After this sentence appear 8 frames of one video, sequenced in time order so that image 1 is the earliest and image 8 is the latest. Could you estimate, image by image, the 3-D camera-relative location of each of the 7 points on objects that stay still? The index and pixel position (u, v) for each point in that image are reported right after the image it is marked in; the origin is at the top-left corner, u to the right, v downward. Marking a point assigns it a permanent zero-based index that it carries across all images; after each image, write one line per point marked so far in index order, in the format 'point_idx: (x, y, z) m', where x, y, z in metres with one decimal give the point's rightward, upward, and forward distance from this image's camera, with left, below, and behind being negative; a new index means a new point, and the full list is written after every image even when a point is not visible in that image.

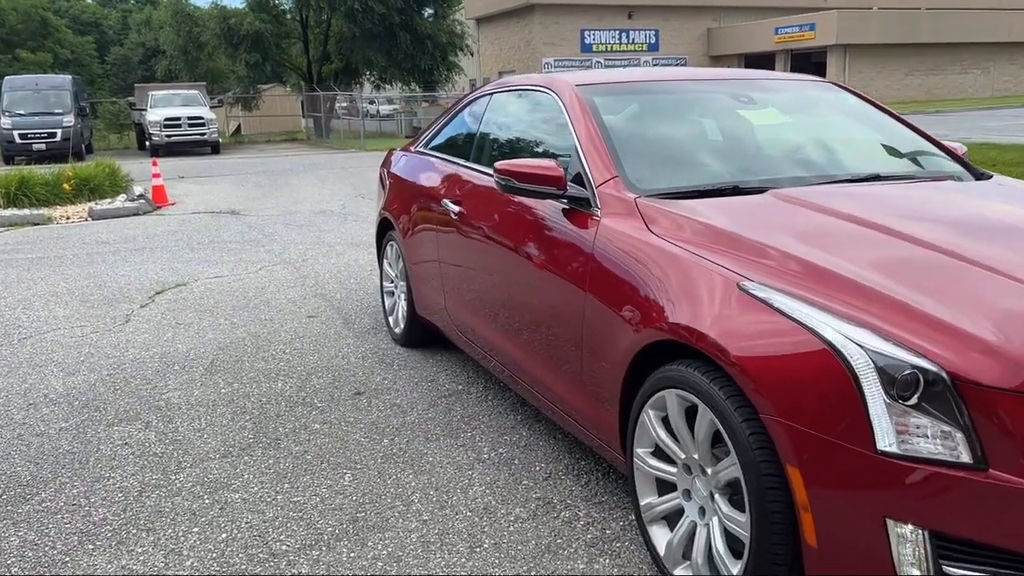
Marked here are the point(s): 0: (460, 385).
0: (-0.3, -0.5, +4.6) m
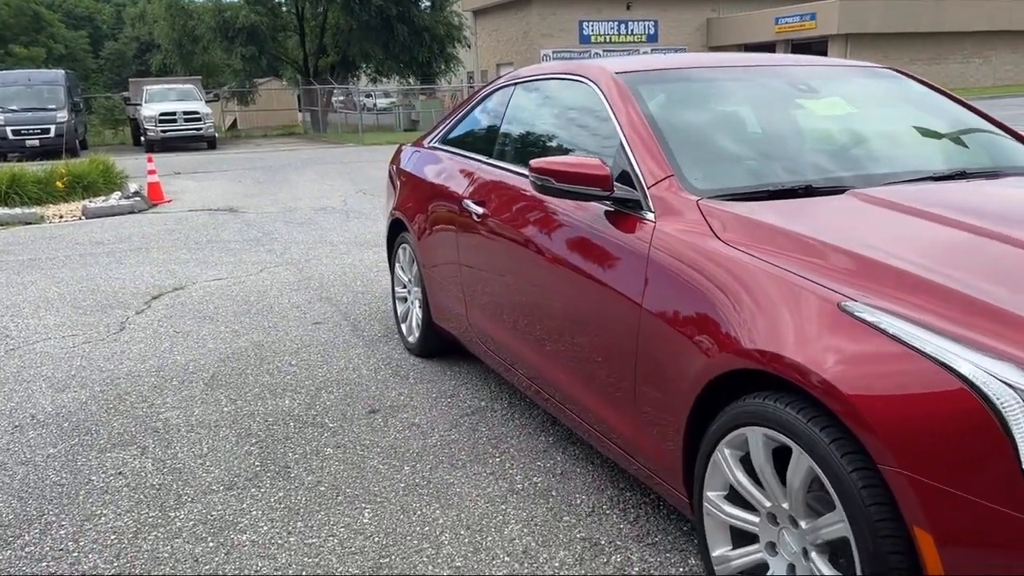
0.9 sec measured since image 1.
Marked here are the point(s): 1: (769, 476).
0: (-0.1, -0.5, +4.3) m
1: (+0.6, -0.5, +2.2) m
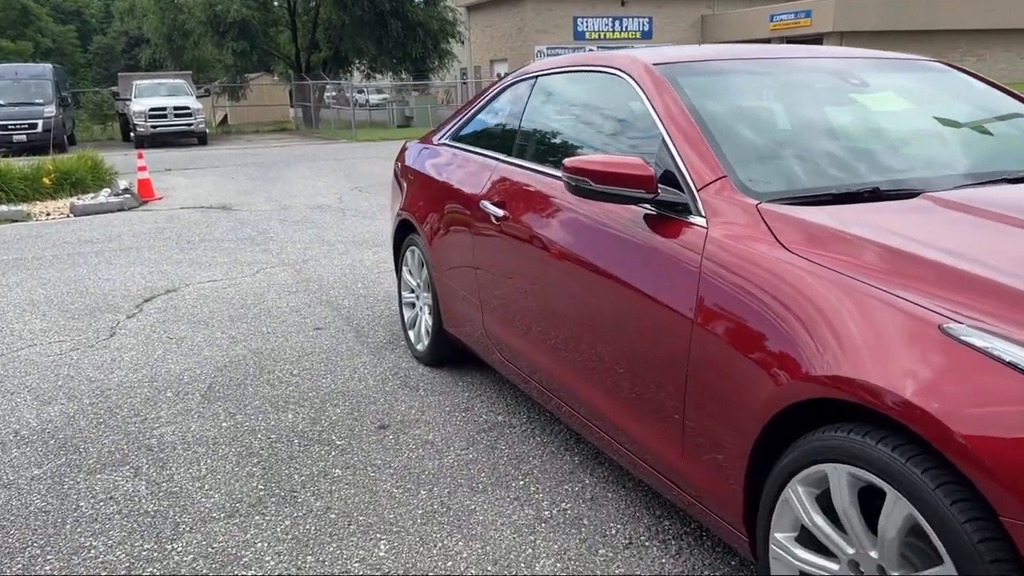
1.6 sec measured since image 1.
0: (-0.1, -0.6, +4.0) m
1: (+0.7, -0.5, +1.9) m
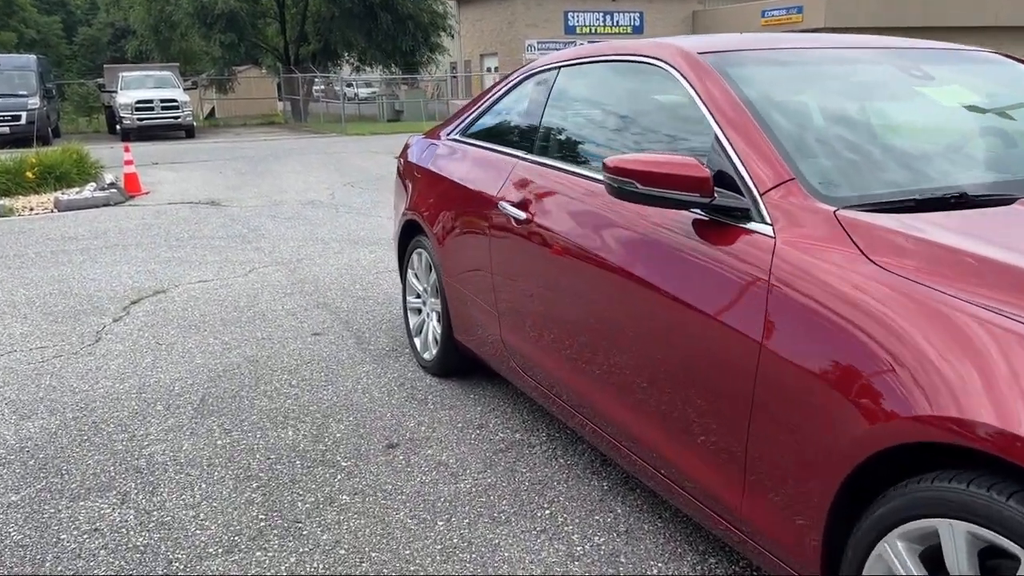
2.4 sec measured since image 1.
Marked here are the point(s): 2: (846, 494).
0: (0.0, -0.6, +3.7) m
1: (+0.9, -0.6, +1.7) m
2: (+0.7, -0.4, +2.0) m
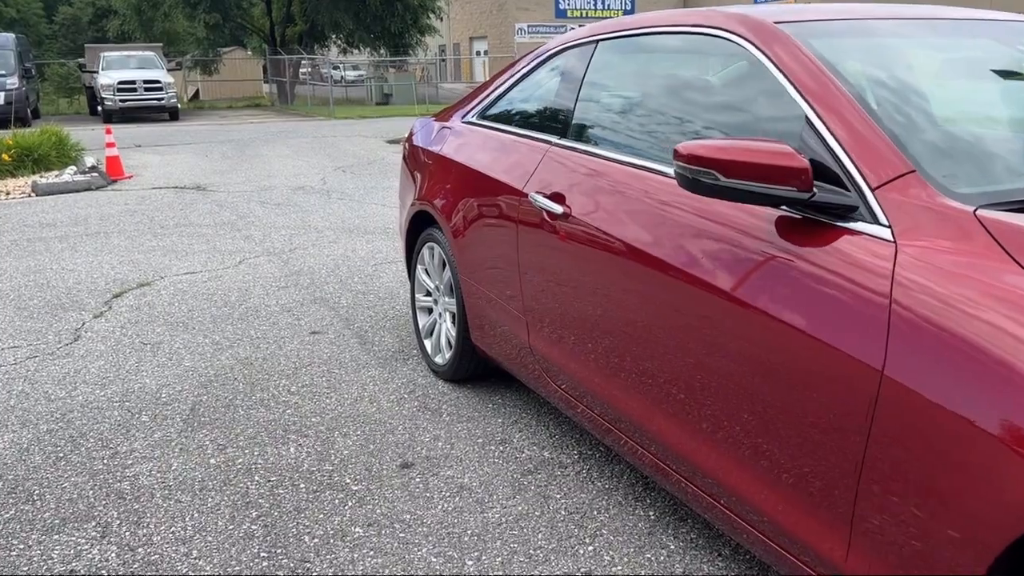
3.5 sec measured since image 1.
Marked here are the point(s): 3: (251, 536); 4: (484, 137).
0: (+0.1, -0.6, +3.3) m
1: (+1.0, -0.6, +1.3) m
2: (+0.9, -0.5, +1.6) m
3: (-0.8, -0.8, +2.8) m
4: (-0.1, +0.6, +3.8) m
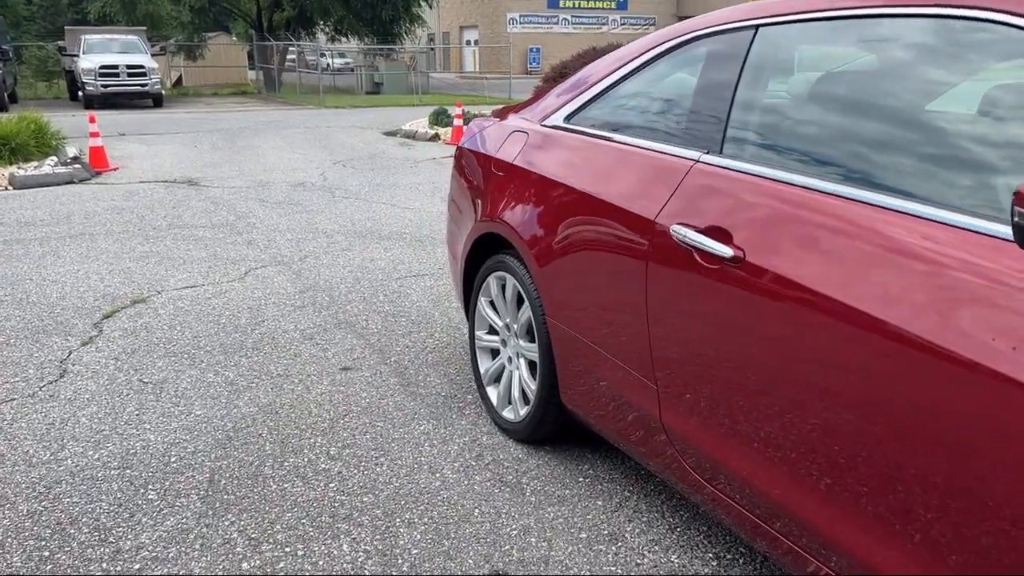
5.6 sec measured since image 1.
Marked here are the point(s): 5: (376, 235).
0: (+0.5, -0.8, +2.6) m
1: (+1.4, -0.8, +0.6) m
2: (+1.2, -0.7, +0.9) m
3: (-0.5, -0.9, +2.0) m
4: (+0.2, +0.5, +3.0) m
5: (-1.2, +0.4, +7.6) m
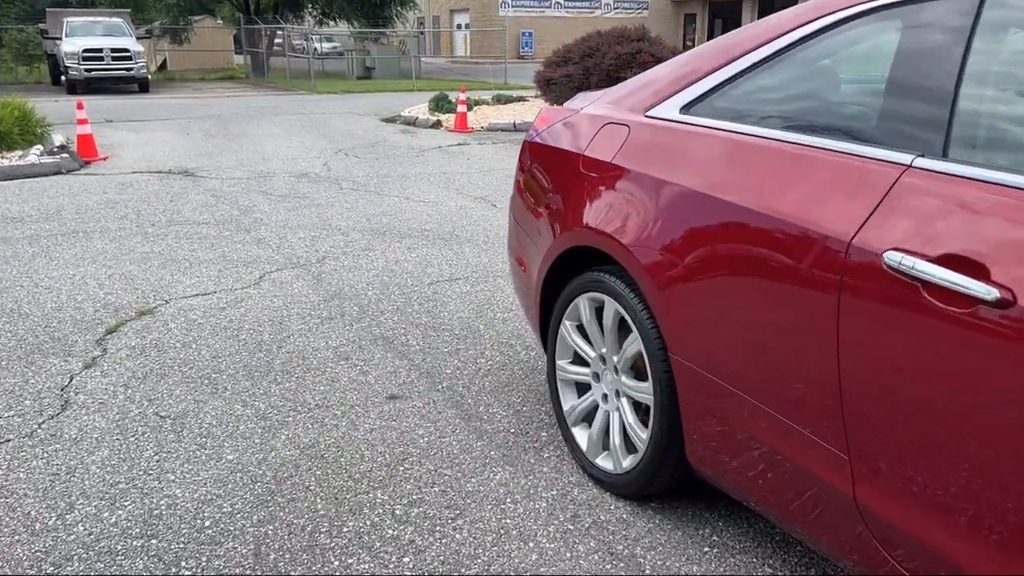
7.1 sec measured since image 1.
0: (+0.8, -0.9, +2.1) m
1: (+1.7, -0.9, +0.1) m
2: (+1.6, -0.8, +0.3) m
3: (-0.1, -1.0, +1.5) m
4: (+0.6, +0.4, +2.5) m
5: (-0.9, +0.4, +7.0) m
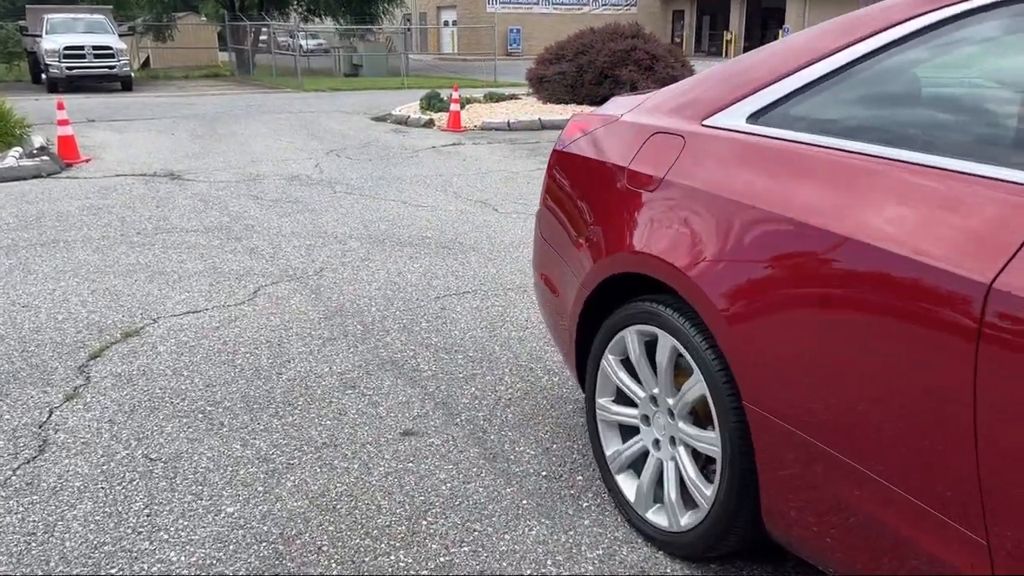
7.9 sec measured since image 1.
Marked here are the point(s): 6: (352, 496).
0: (+0.9, -1.0, +1.7) m
1: (+1.9, -1.0, -0.2) m
2: (+1.8, -0.9, 0.0) m
3: (0.0, -1.1, +1.1) m
4: (+0.7, +0.3, +2.1) m
5: (-0.9, +0.3, +6.7) m
6: (-0.5, -0.7, +2.8) m
